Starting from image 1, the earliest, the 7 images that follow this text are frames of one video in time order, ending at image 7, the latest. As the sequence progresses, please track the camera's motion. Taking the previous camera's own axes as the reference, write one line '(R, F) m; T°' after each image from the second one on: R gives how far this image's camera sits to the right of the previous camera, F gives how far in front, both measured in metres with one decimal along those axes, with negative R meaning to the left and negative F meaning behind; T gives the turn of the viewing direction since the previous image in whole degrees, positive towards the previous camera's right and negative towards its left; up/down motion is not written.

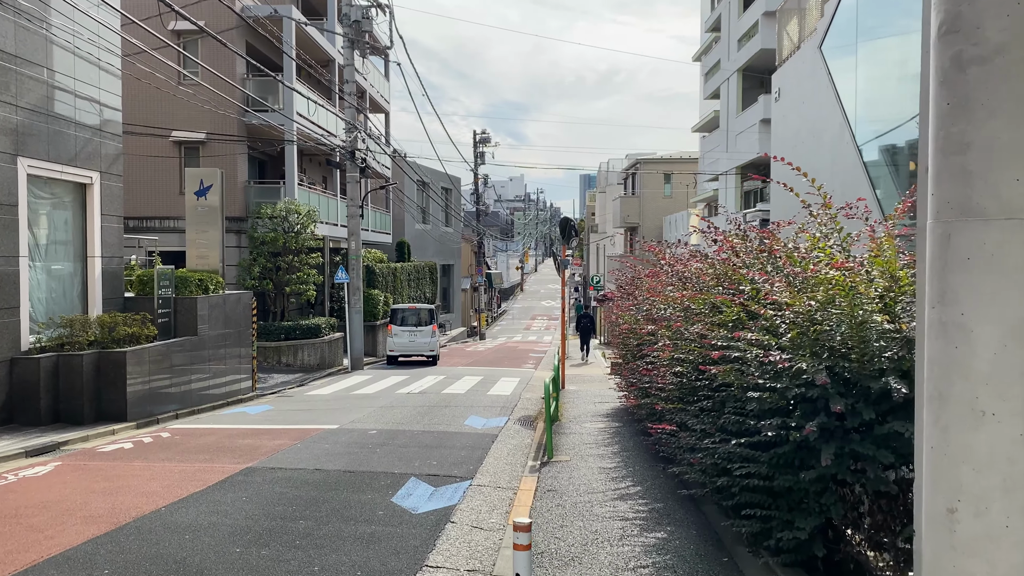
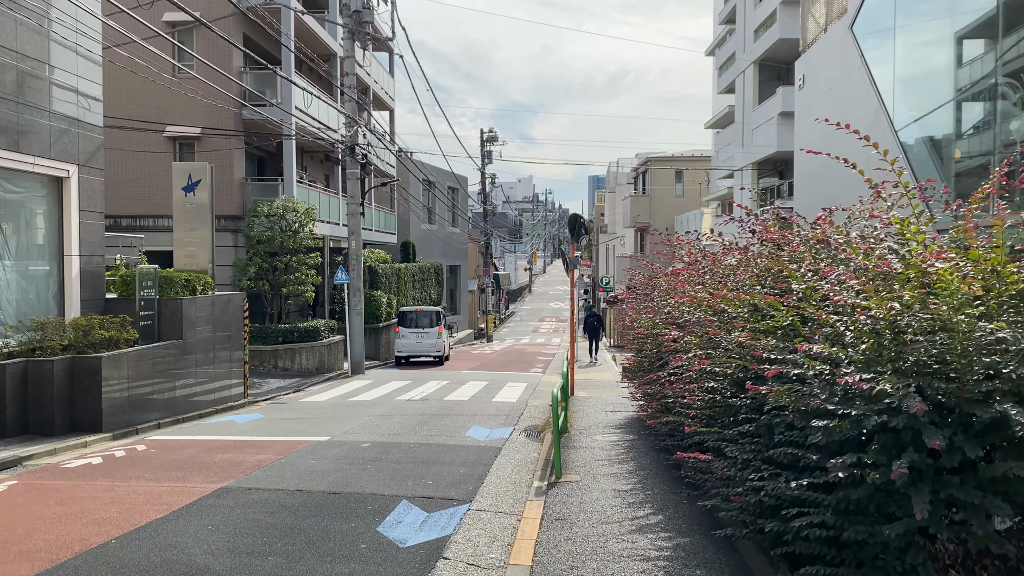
(0.0, +0.8) m; -1°
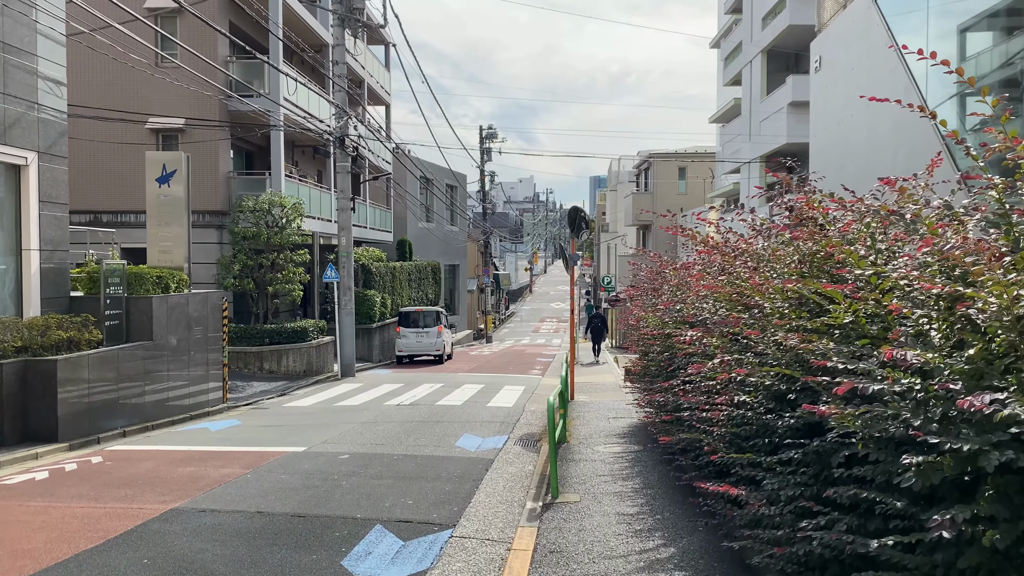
(+0.1, +0.8) m; 0°
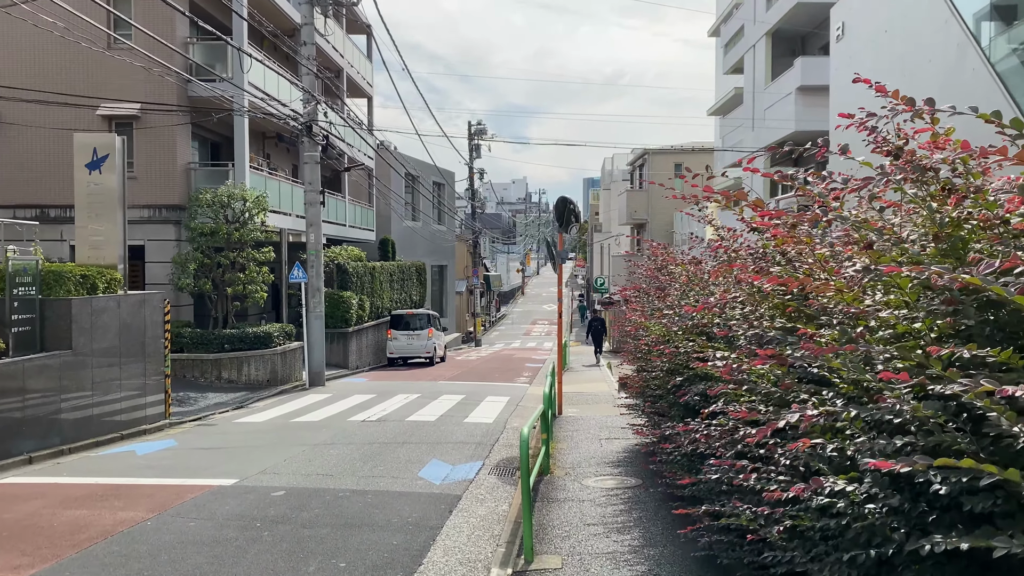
(+0.2, +1.4) m; 0°
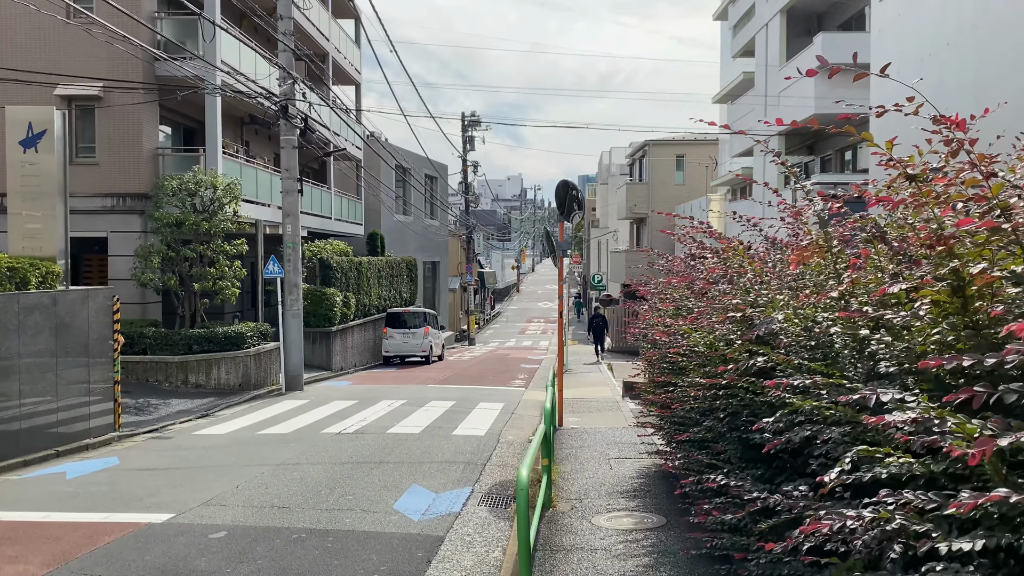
(0.0, +1.3) m; 0°
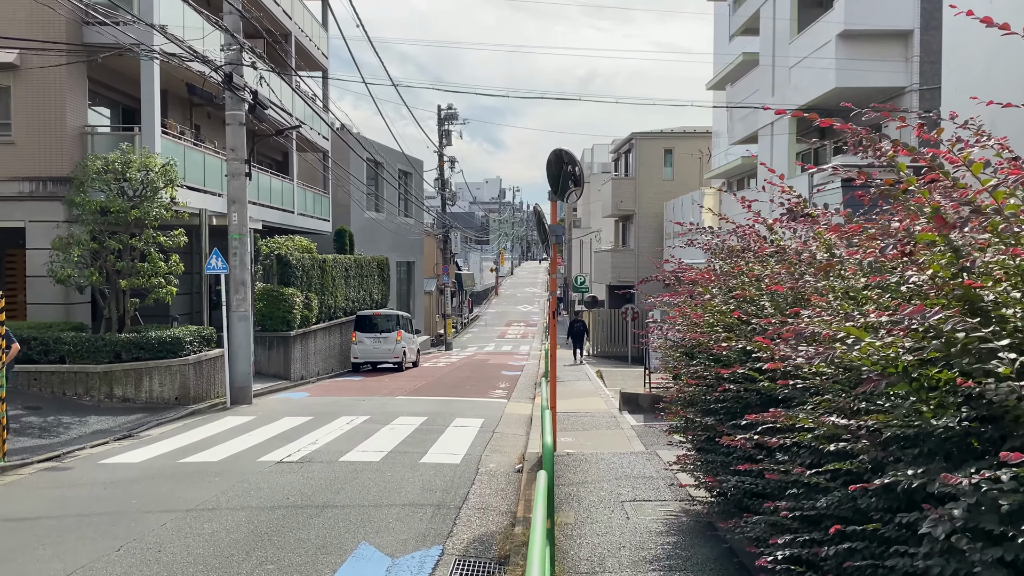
(0.0, +1.8) m; +2°
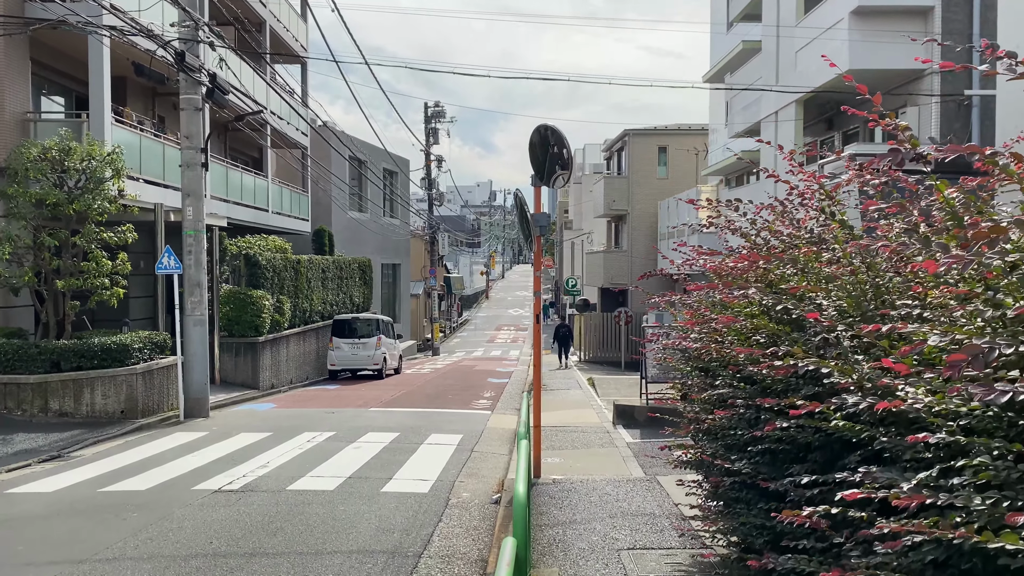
(+0.1, +1.1) m; +1°
